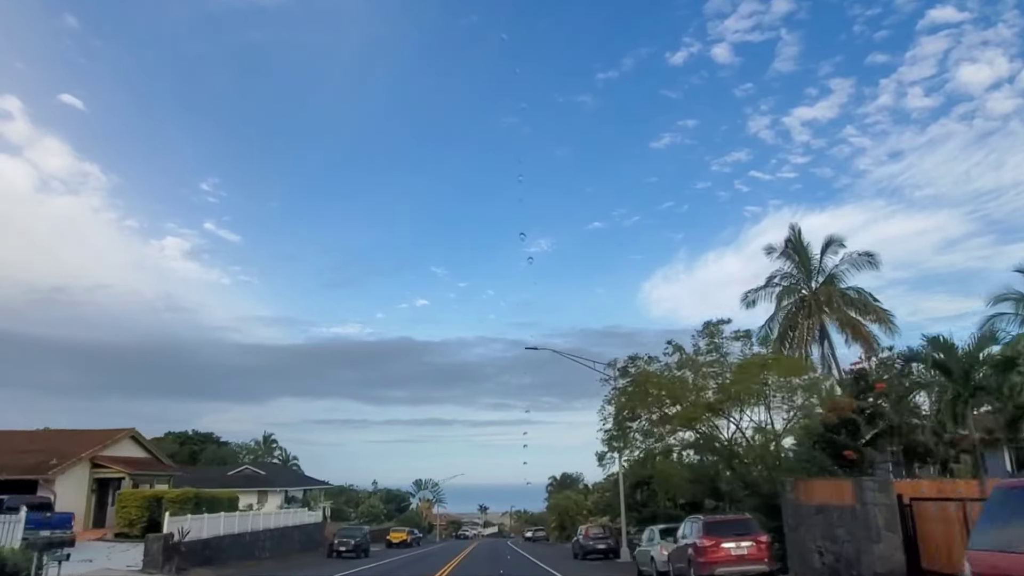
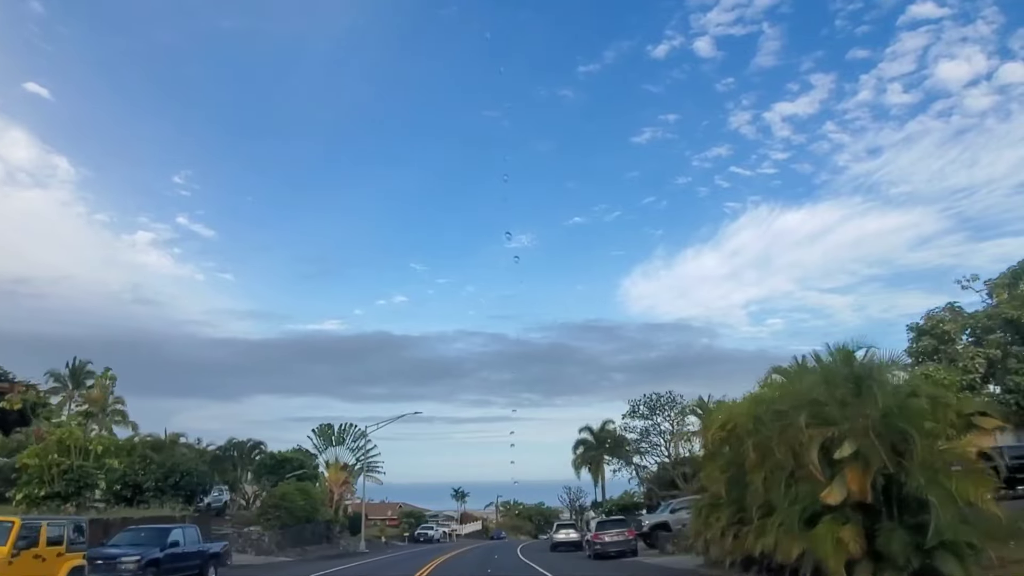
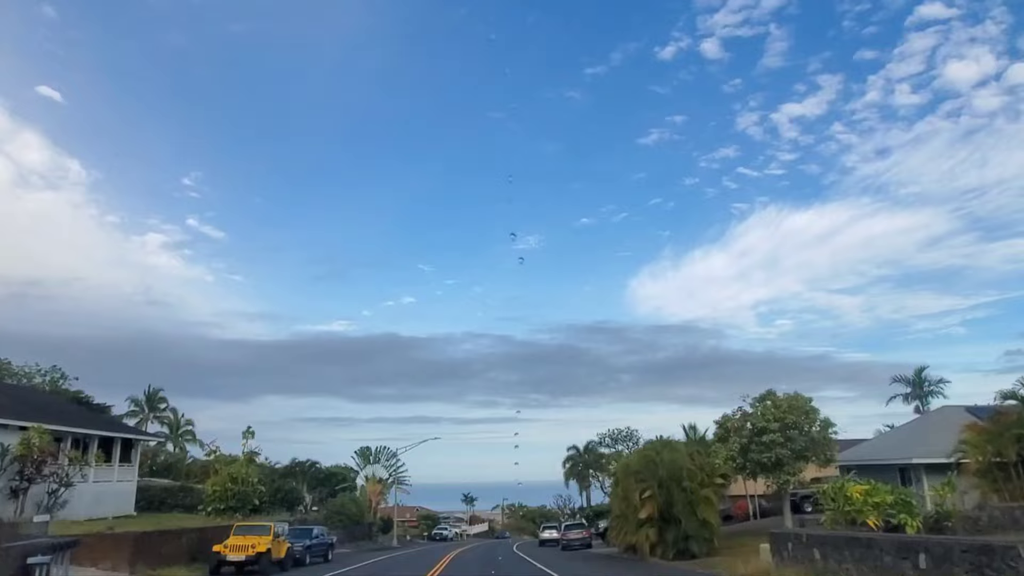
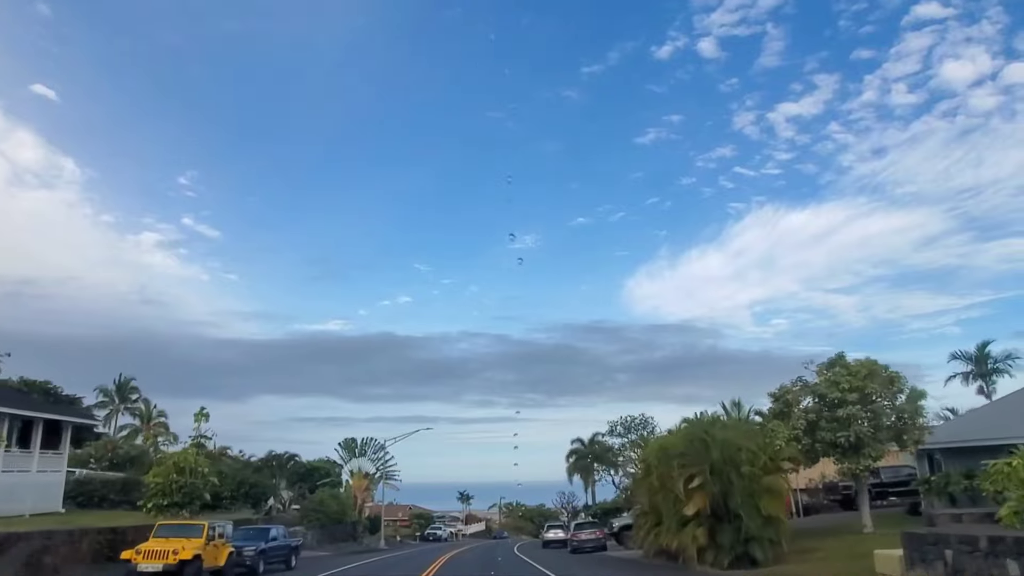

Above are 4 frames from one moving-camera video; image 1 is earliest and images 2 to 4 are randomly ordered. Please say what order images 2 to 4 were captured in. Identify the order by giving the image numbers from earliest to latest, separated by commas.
3, 4, 2
